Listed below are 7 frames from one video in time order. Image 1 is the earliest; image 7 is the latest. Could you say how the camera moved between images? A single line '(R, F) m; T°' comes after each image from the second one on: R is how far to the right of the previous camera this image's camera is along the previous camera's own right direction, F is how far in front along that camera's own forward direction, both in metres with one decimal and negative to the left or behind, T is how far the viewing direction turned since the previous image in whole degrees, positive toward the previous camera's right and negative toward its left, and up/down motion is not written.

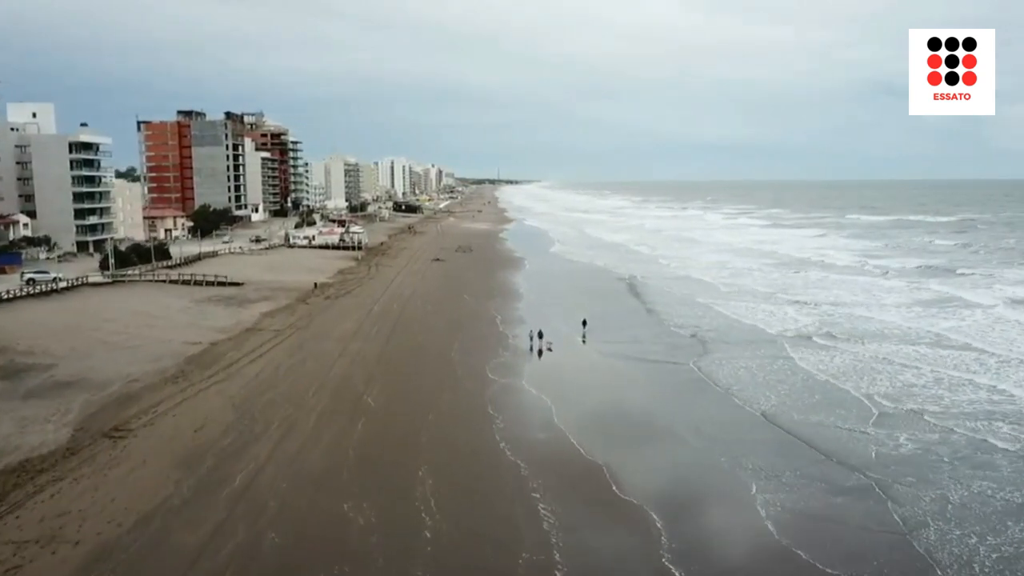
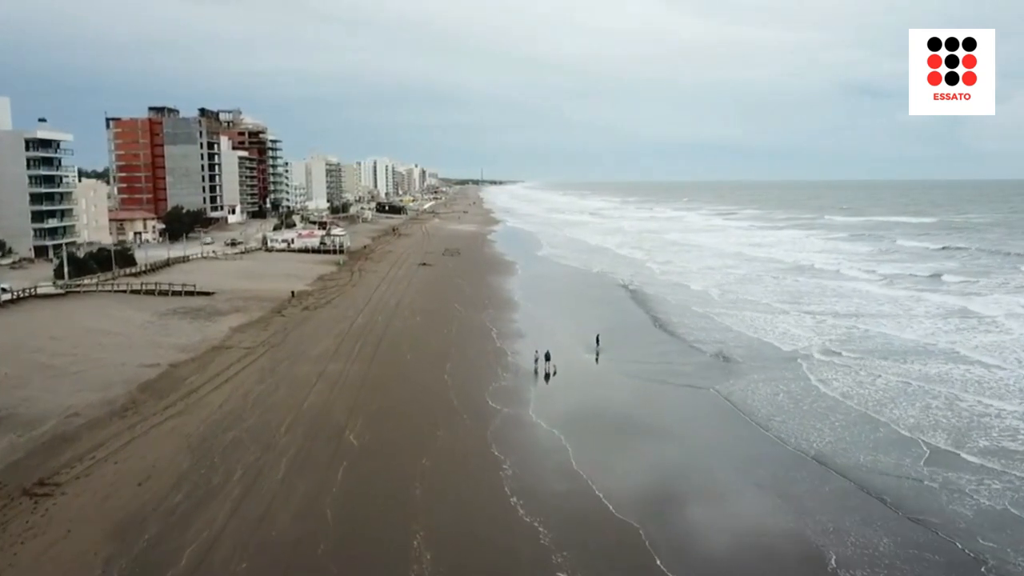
(-0.5, +2.2) m; +1°
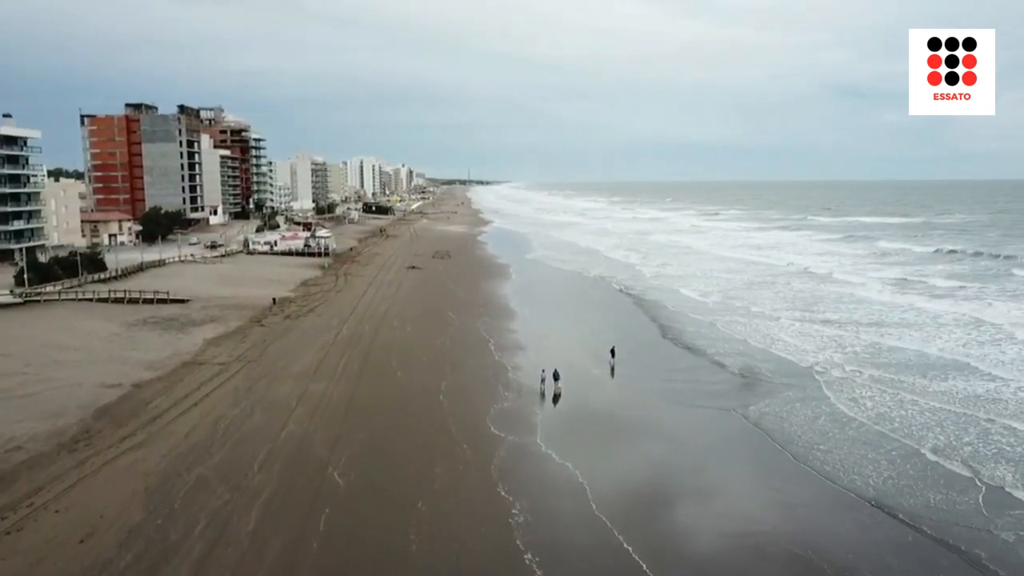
(-0.3, +1.7) m; +1°
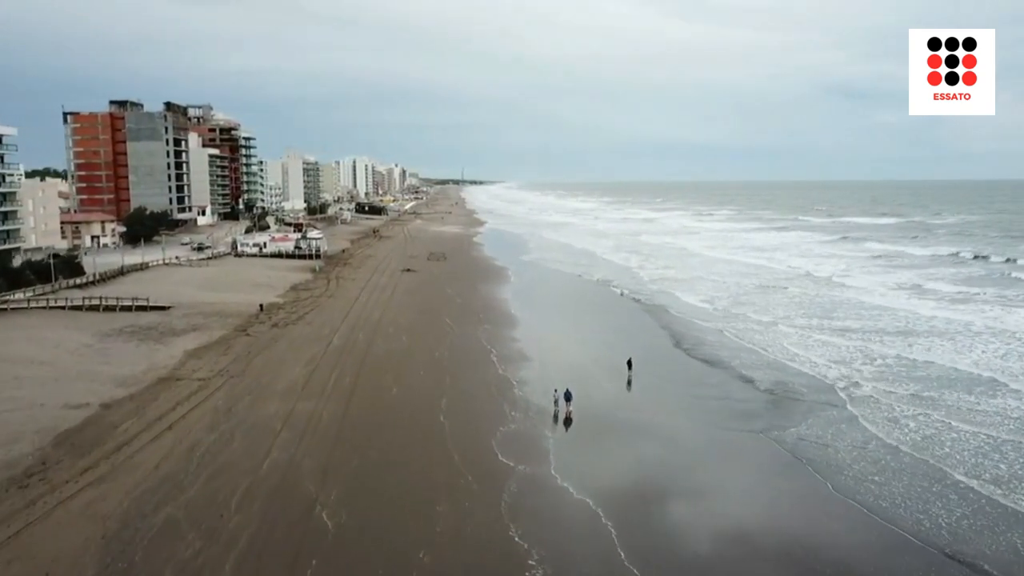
(-0.3, +1.4) m; +1°
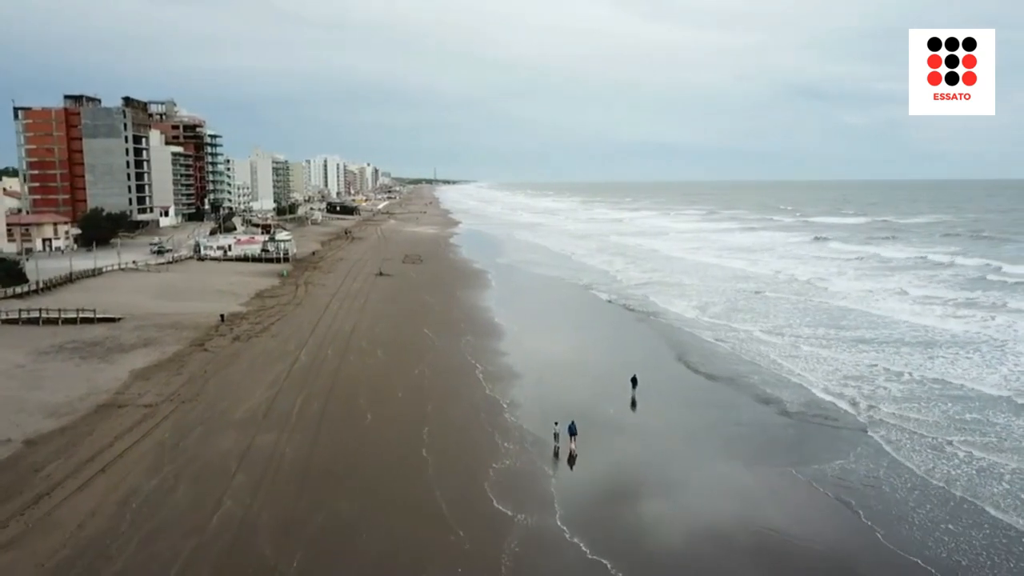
(-0.3, +1.8) m; +2°
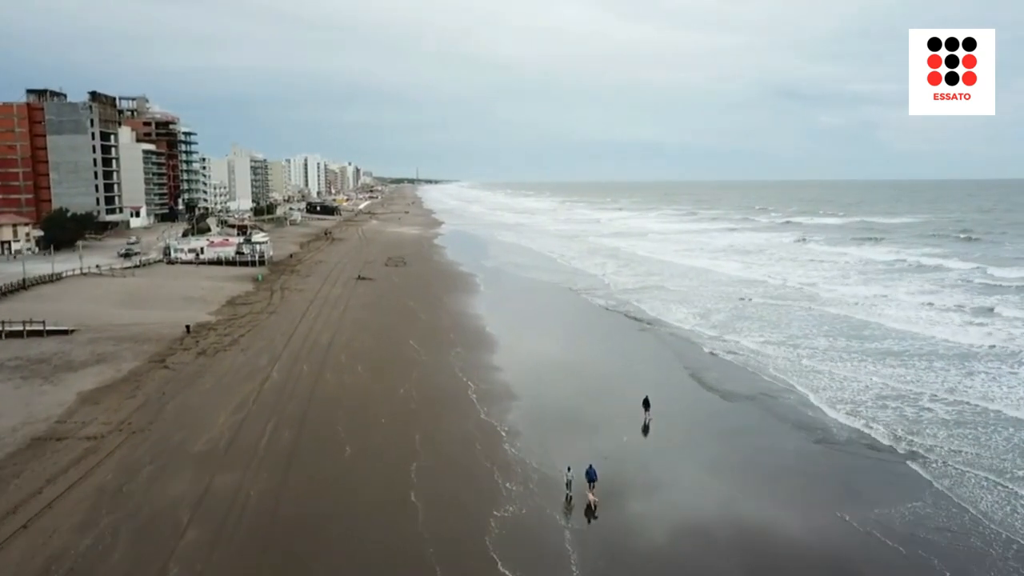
(-0.3, +1.8) m; +1°
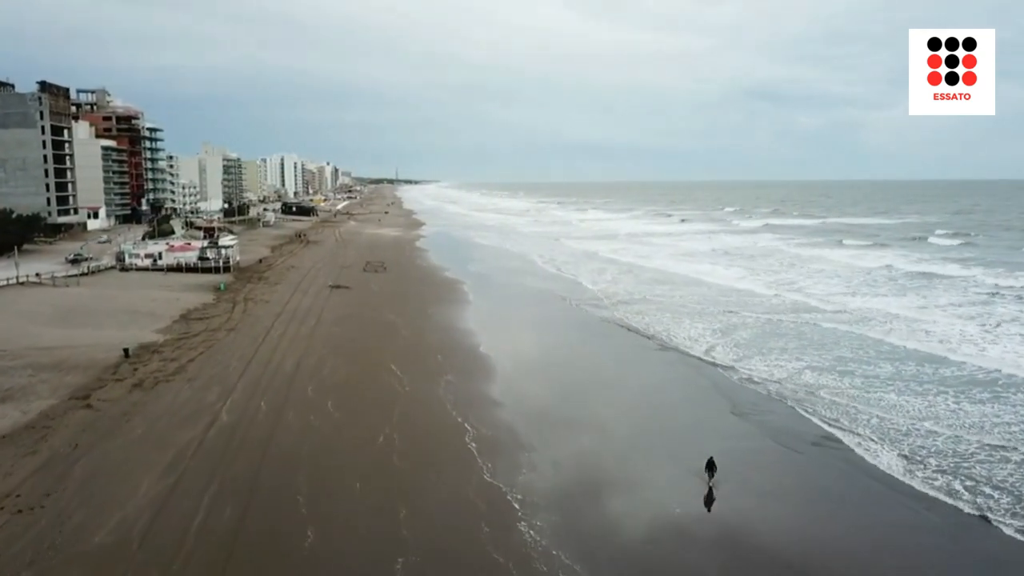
(-0.5, +3.2) m; +2°
